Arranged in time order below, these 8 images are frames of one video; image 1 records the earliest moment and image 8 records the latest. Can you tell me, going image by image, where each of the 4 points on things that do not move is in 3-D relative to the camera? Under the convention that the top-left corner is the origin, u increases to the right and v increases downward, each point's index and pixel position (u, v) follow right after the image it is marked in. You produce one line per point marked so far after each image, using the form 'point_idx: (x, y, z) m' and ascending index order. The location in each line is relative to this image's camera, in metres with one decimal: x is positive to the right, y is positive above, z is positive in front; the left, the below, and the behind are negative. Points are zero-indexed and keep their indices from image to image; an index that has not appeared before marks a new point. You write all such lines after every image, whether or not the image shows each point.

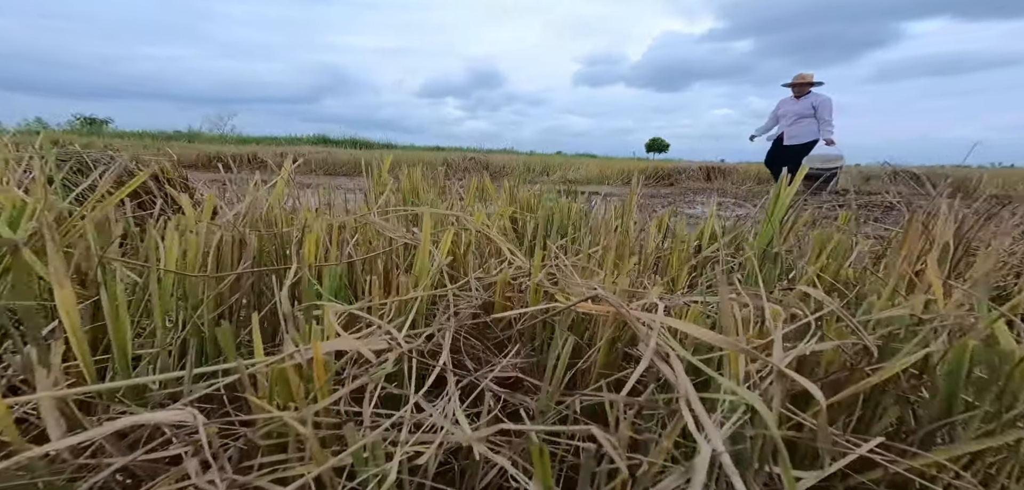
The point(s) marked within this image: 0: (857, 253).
0: (+0.5, -0.1, +0.7) m
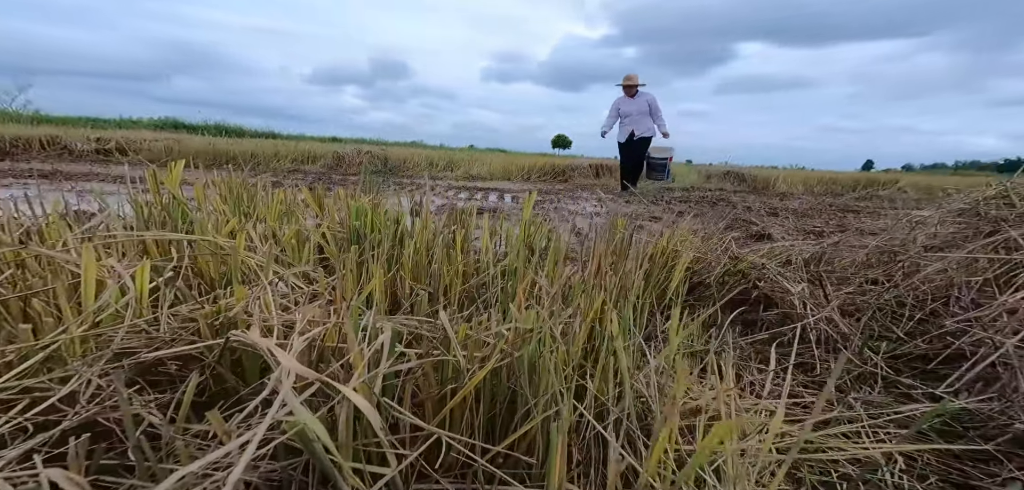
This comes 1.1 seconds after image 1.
0: (+0.1, -0.1, +0.8) m
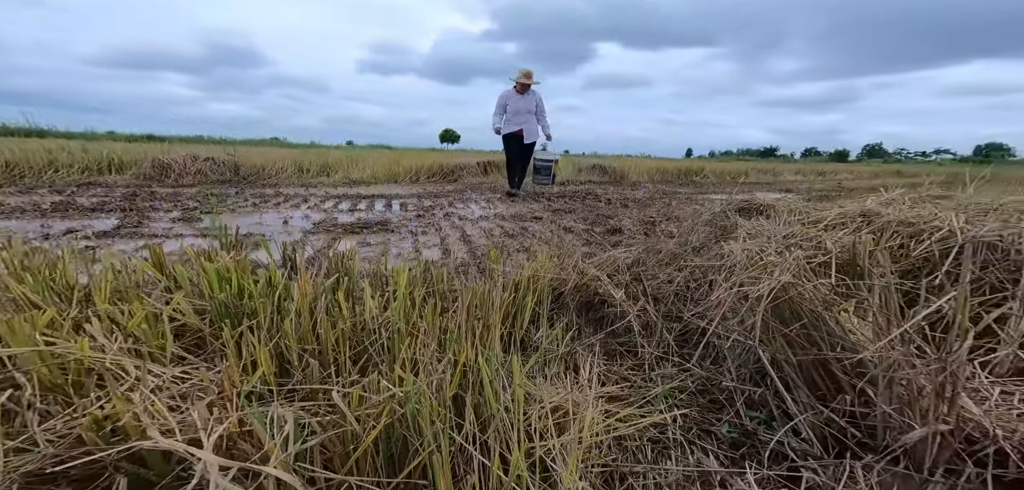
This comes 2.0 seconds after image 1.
0: (-0.1, -0.2, +1.0) m
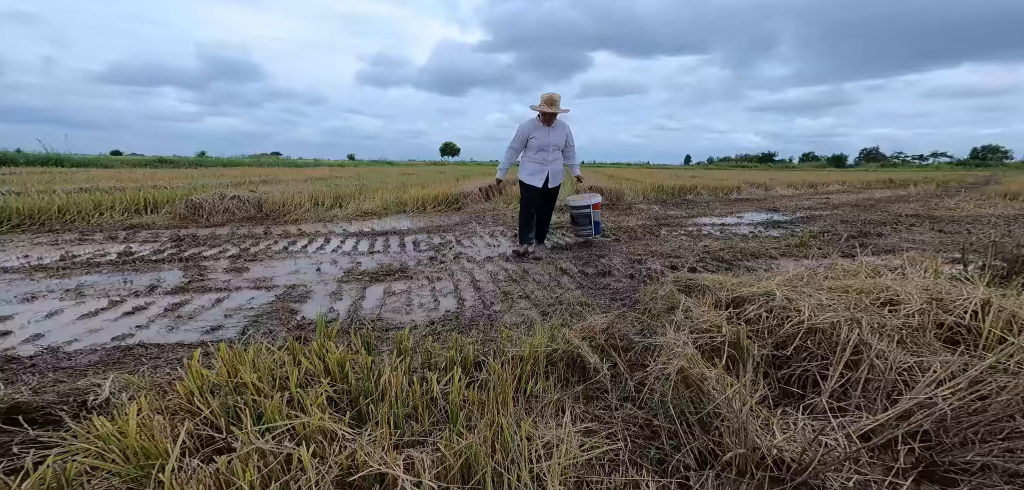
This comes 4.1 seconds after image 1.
0: (-0.1, -0.5, +1.6) m
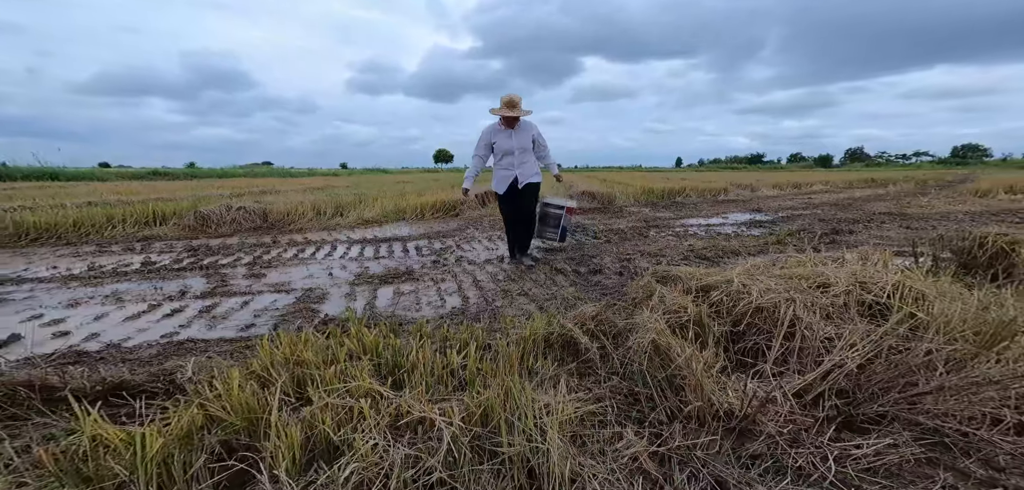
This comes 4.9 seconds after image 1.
0: (-0.1, -0.5, +2.0) m
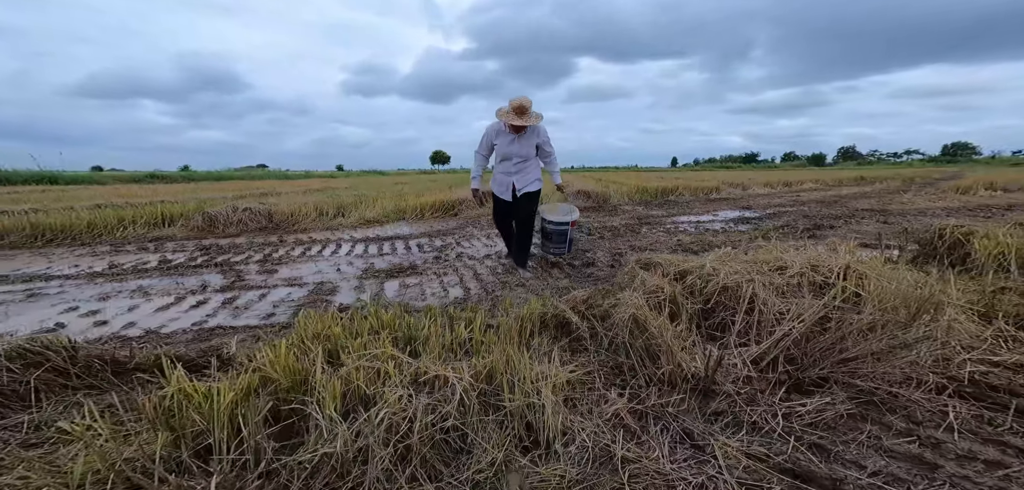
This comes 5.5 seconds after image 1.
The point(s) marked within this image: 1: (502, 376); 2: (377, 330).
0: (-0.1, -0.5, +2.3) m
1: (0.0, -0.6, +2.0) m
2: (-0.7, -0.4, +2.3) m
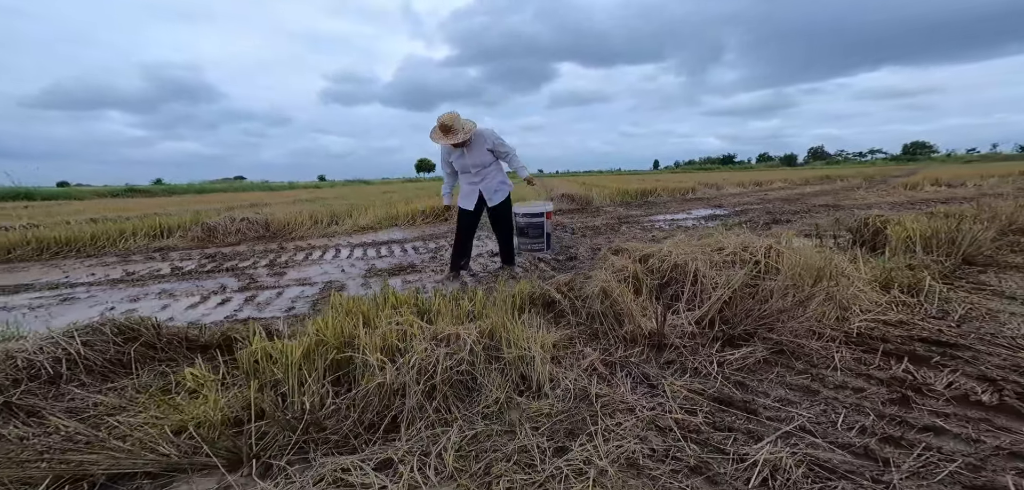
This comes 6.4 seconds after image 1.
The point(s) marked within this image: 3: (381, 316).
0: (-0.1, -0.4, +2.9) m
1: (-0.1, -0.5, +2.6) m
2: (-0.7, -0.4, +2.9) m
3: (-0.8, -0.4, +2.6) m
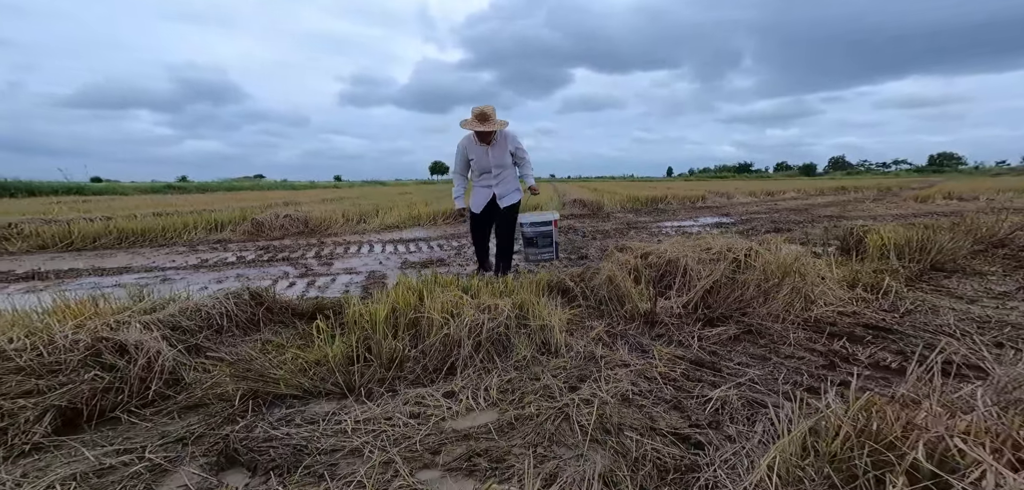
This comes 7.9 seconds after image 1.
0: (+0.1, -0.4, +3.7) m
1: (+0.1, -0.5, +3.4) m
2: (-0.5, -0.4, +3.7) m
3: (-0.6, -0.4, +3.4) m
